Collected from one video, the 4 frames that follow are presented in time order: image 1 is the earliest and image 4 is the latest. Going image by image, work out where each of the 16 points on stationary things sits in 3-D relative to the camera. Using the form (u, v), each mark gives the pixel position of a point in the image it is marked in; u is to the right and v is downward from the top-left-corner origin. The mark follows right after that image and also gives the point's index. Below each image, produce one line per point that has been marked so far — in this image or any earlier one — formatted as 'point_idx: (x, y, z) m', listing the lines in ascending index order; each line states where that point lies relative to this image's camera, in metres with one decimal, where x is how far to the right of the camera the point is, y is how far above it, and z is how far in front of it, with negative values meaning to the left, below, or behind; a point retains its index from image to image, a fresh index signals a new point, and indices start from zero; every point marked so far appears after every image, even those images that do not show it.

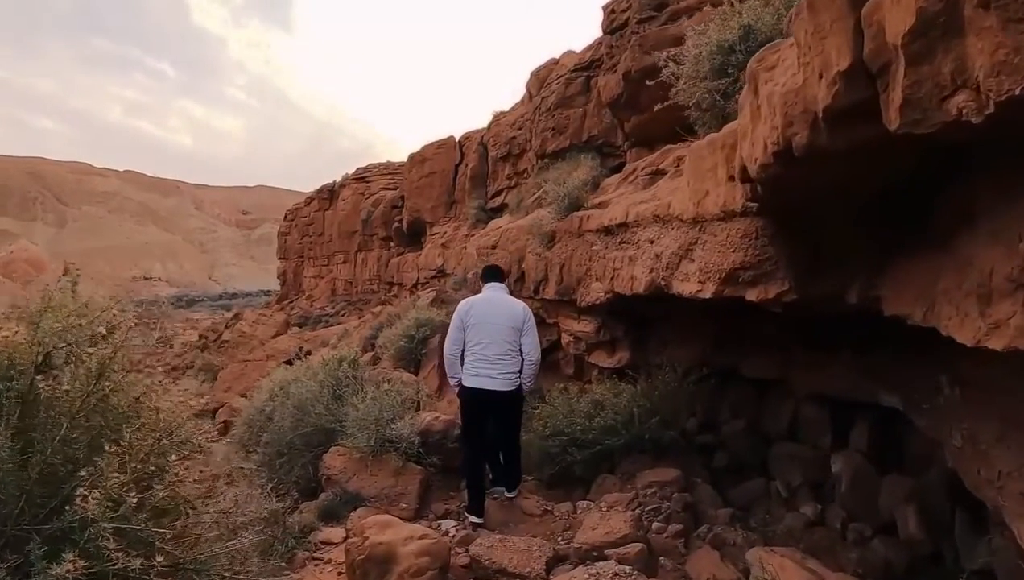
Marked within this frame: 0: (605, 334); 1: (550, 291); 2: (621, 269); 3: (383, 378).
0: (+0.9, -0.5, +8.4) m
1: (+0.4, -0.1, +9.1) m
2: (+0.9, +0.2, +6.7) m
3: (-1.2, -0.8, +7.8) m
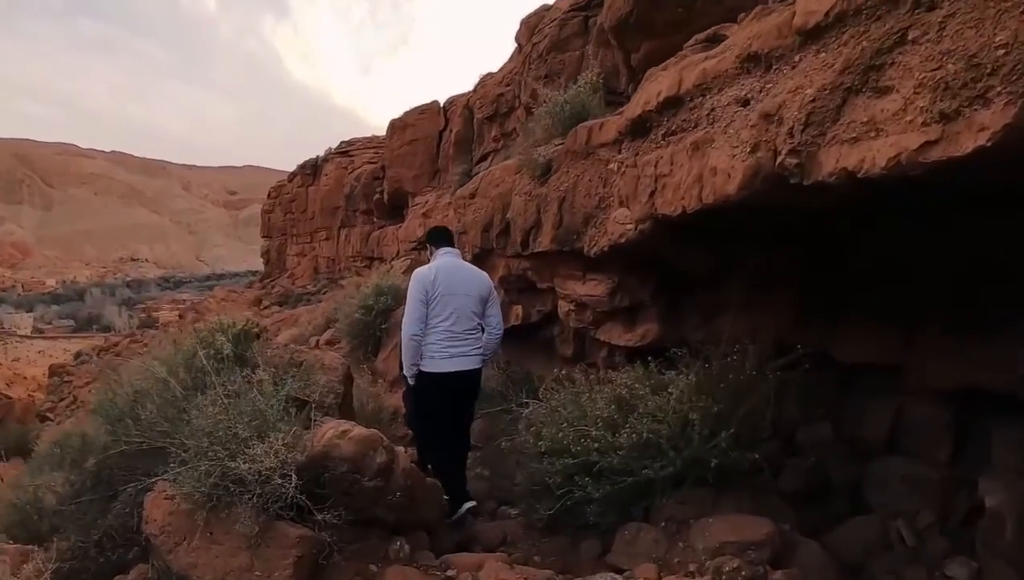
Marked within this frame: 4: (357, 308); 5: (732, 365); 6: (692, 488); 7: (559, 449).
0: (+0.8, -0.1, +5.6) m
1: (+0.2, +0.4, +6.4) m
2: (+0.7, +0.6, +3.9) m
3: (-1.4, -0.4, +5.0) m
4: (-2.0, -0.2, +10.5) m
5: (+1.2, -0.4, +4.4) m
6: (+0.9, -1.0, +4.0) m
7: (+0.3, -0.8, +4.4) m
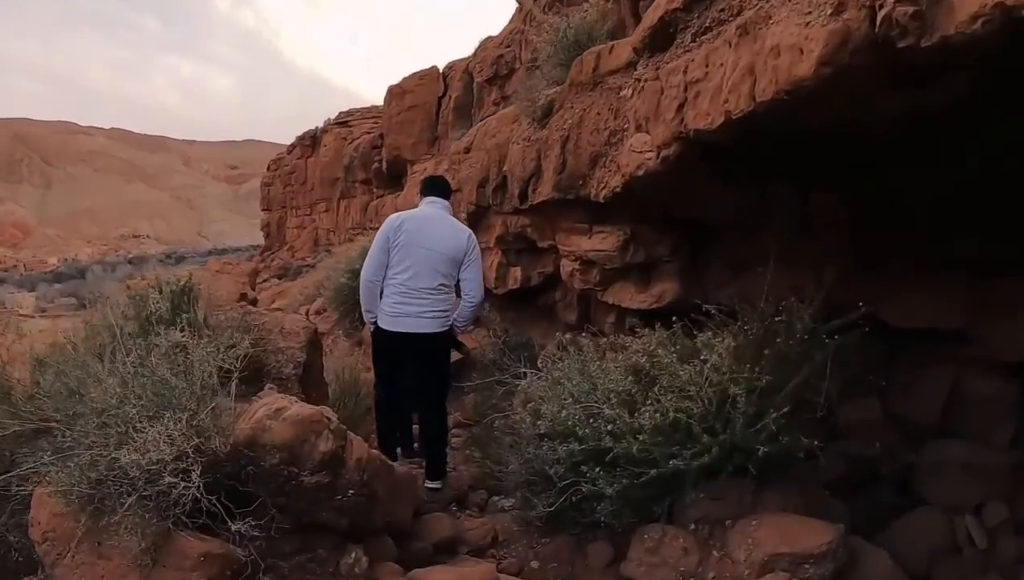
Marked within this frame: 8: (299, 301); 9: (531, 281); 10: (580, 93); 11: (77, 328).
0: (+0.7, +0.2, +4.8) m
1: (+0.2, +0.7, +5.5) m
2: (+0.7, +0.8, +3.0) m
3: (-1.4, -0.2, +4.2) m
4: (-2.0, +0.2, +9.7) m
5: (+1.1, -0.2, +3.5) m
6: (+0.8, -0.7, +3.2) m
7: (+0.2, -0.6, +3.5) m
8: (-3.5, -0.2, +13.2) m
9: (+0.1, +0.1, +6.6) m
10: (+0.5, +1.3, +5.3) m
11: (-2.2, -0.2, +4.0) m
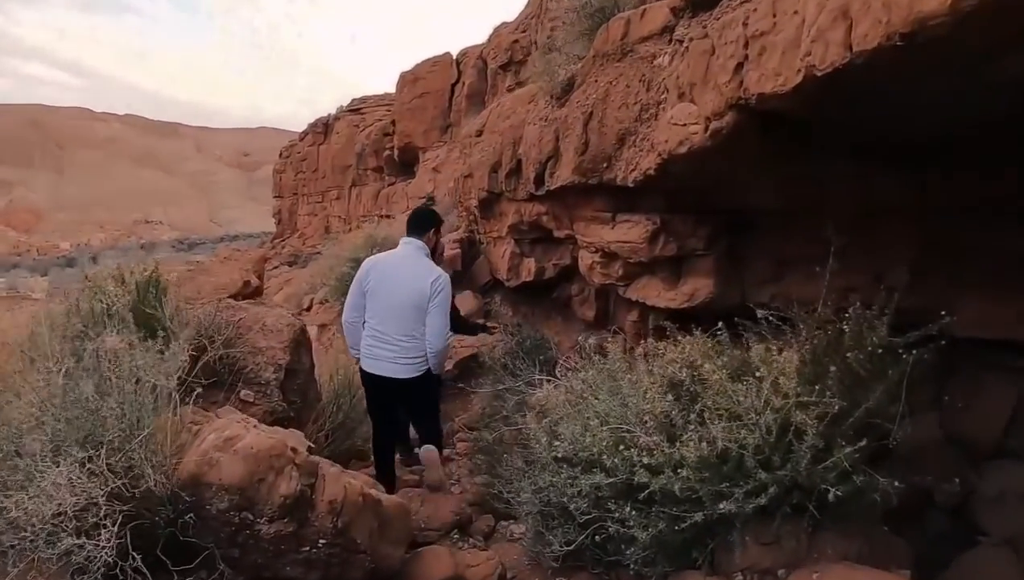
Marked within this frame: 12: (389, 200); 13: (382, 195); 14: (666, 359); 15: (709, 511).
0: (+0.8, +0.2, +4.2) m
1: (+0.3, +0.7, +4.9) m
2: (+0.7, +0.8, +2.4) m
3: (-1.4, -0.1, +3.7) m
4: (-1.9, +0.3, +9.1) m
5: (+1.2, -0.2, +3.0) m
6: (+0.9, -0.7, +2.6) m
7: (+0.3, -0.6, +3.0) m
8: (-3.3, 0.0, +12.7) m
9: (+0.2, +0.1, +6.0) m
10: (+0.6, +1.3, +4.7) m
11: (-2.1, -0.1, +3.5) m
12: (-2.4, +1.8, +16.0) m
13: (-2.6, +1.9, +16.4) m
14: (+0.6, -0.3, +3.1) m
15: (+0.6, -0.7, +2.6) m
